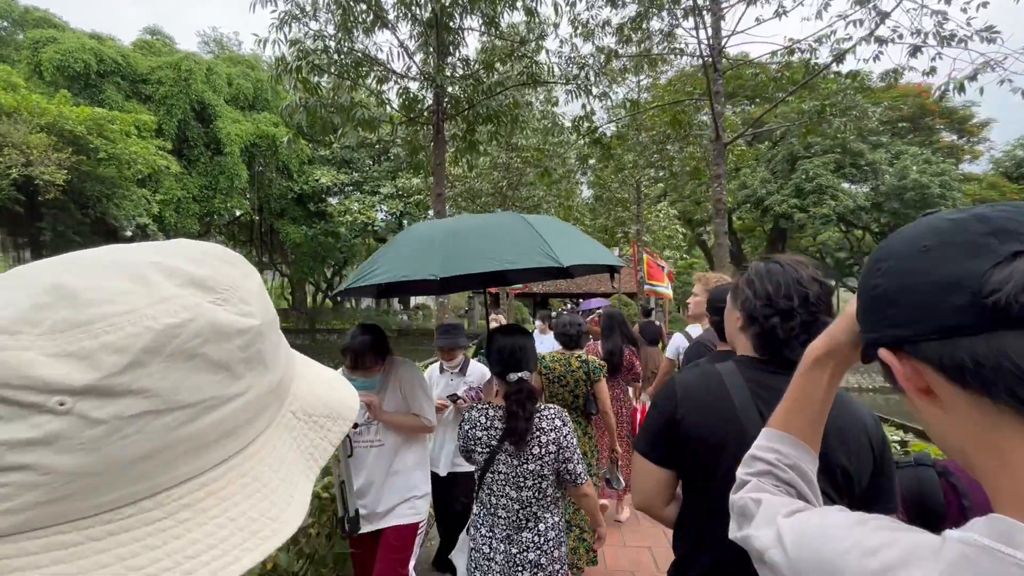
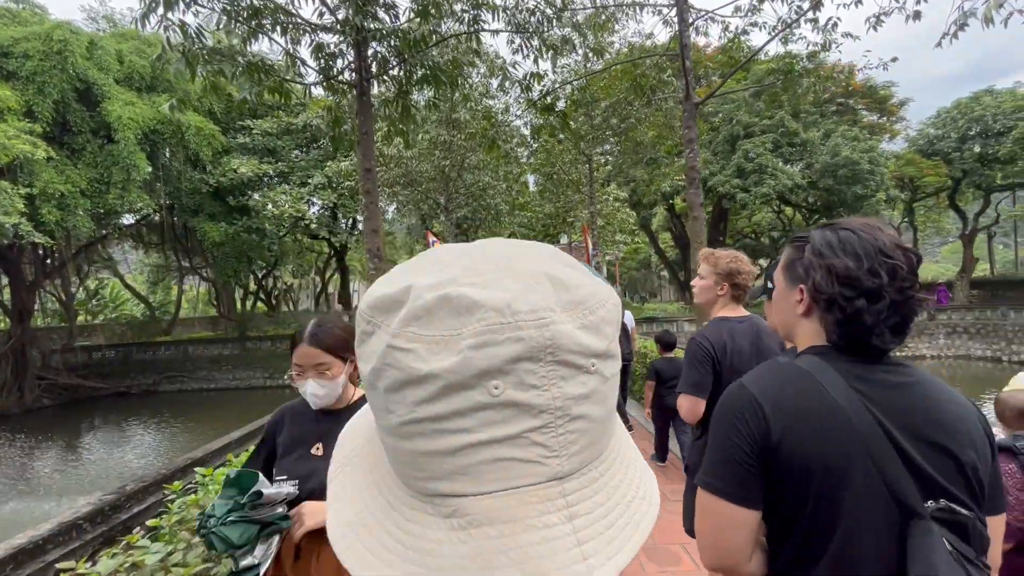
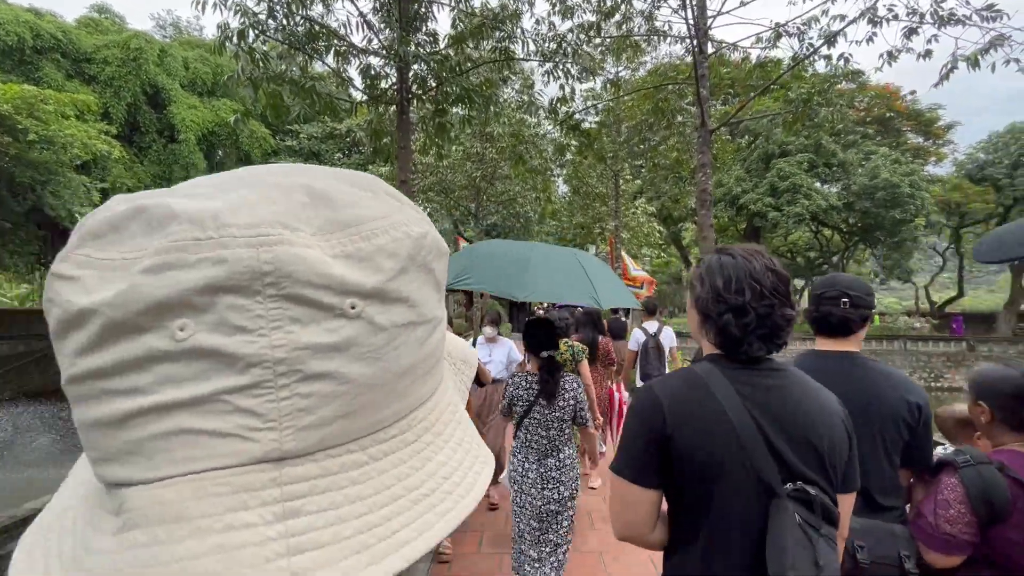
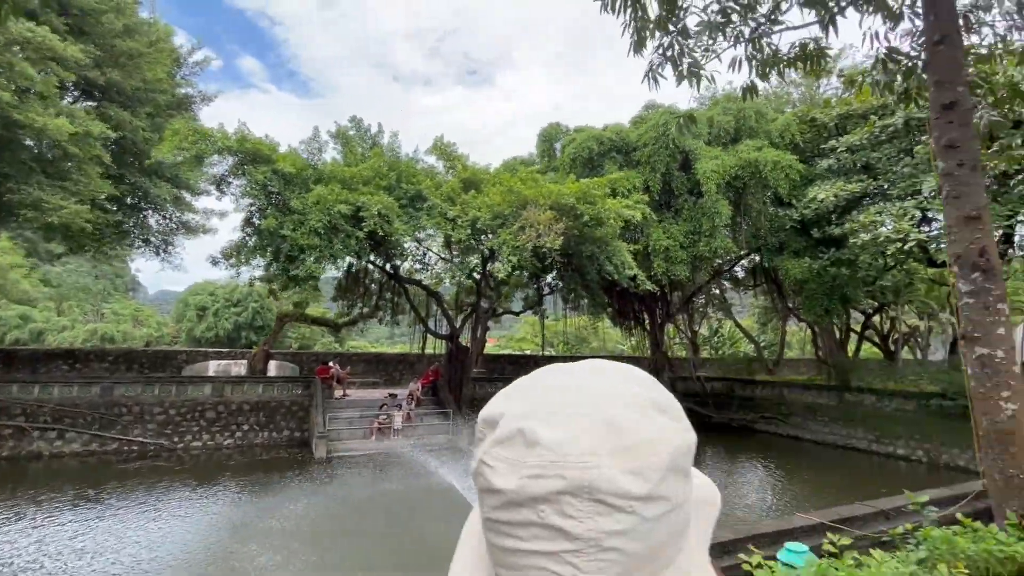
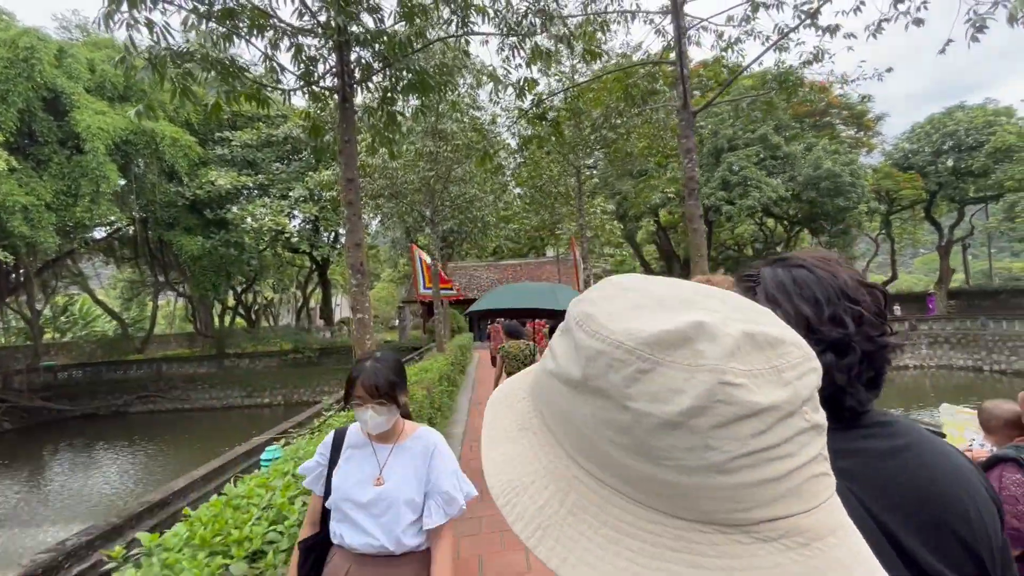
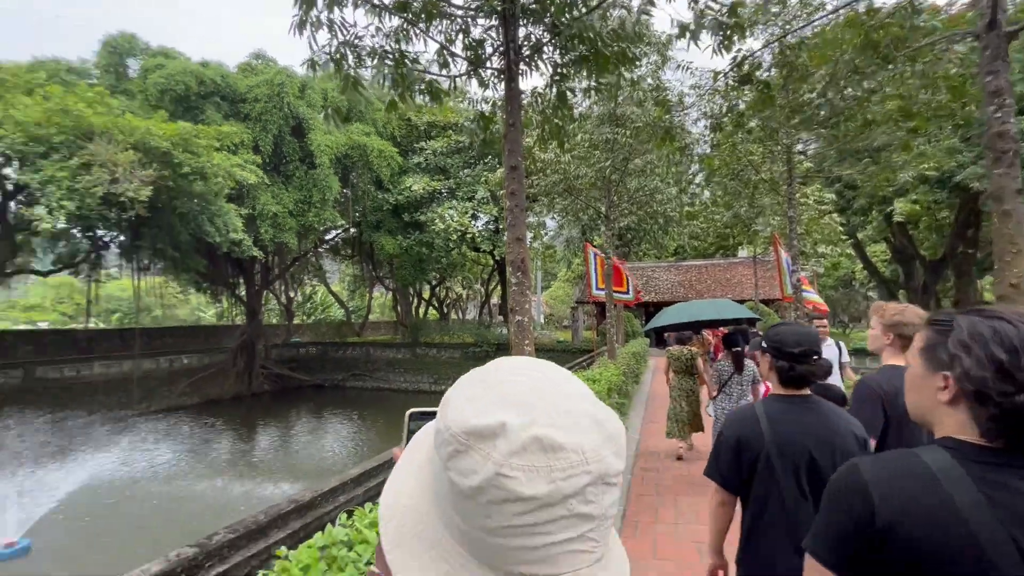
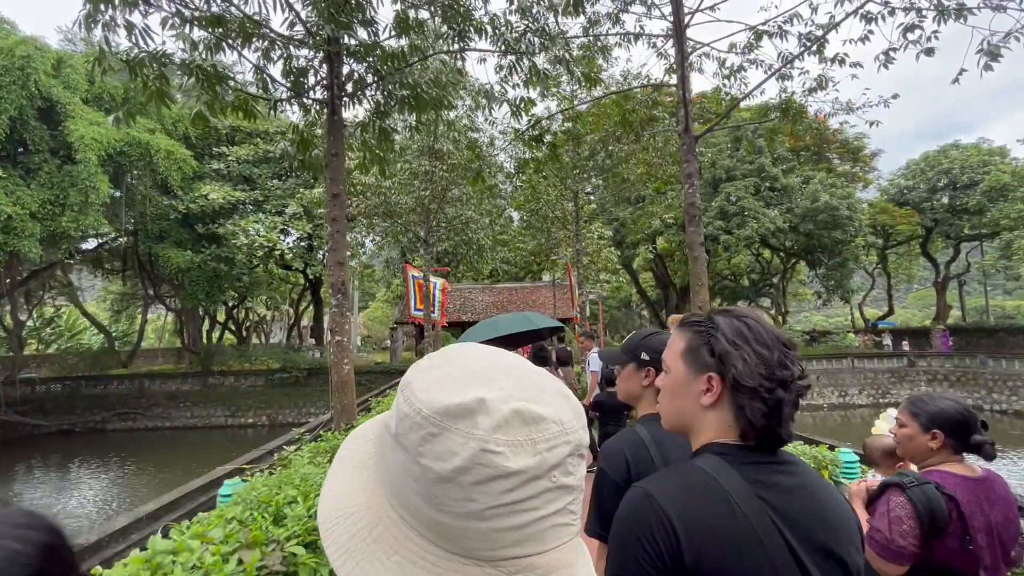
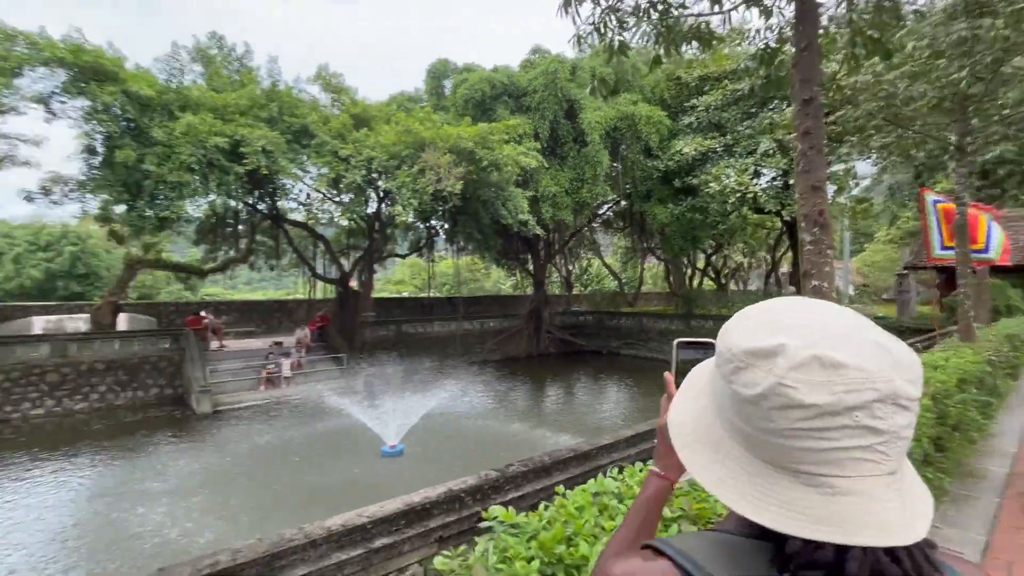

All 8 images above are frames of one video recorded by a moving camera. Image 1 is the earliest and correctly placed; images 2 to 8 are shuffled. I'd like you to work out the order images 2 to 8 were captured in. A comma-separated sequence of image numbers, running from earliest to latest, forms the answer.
3, 2, 5, 7, 6, 8, 4
